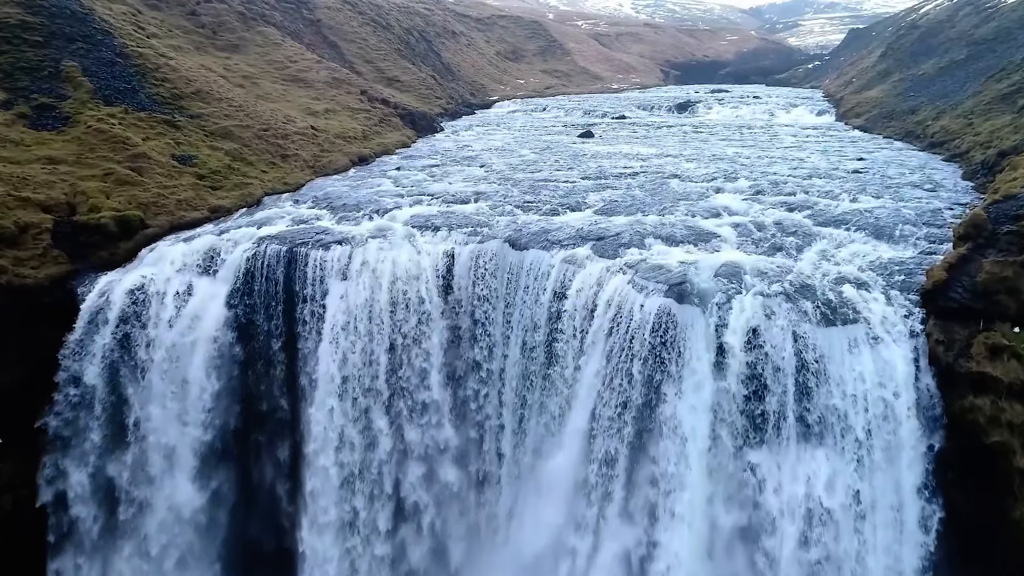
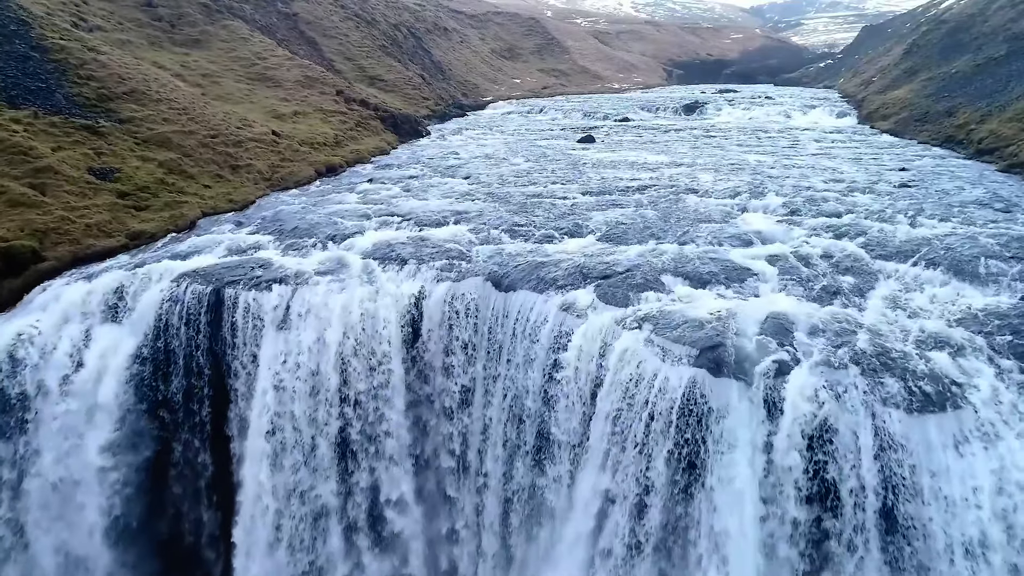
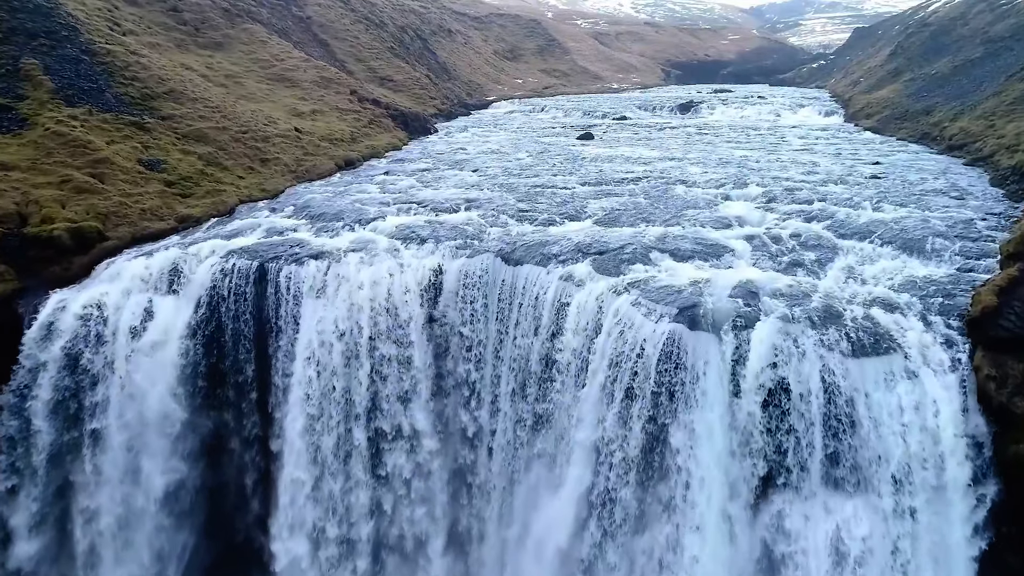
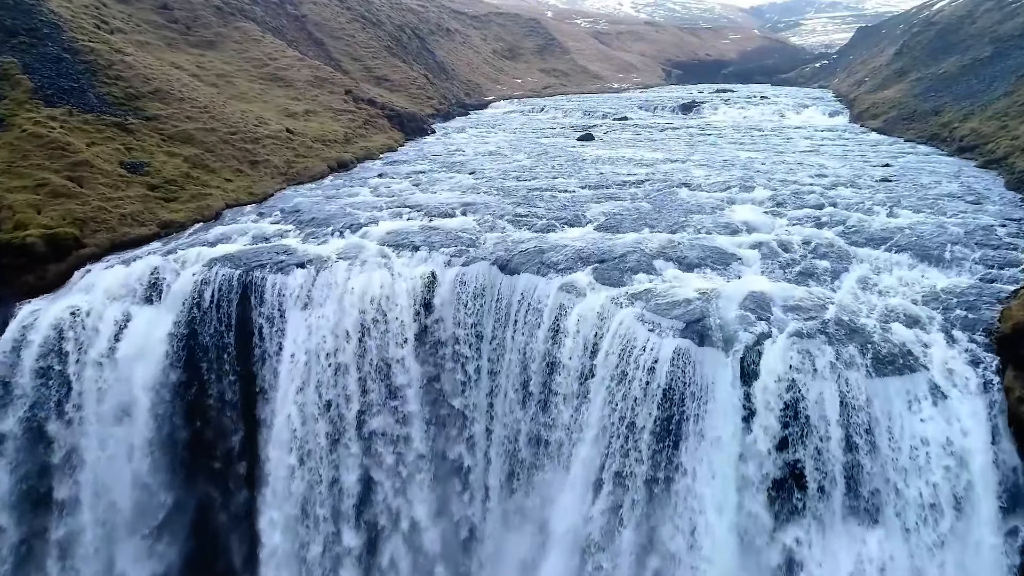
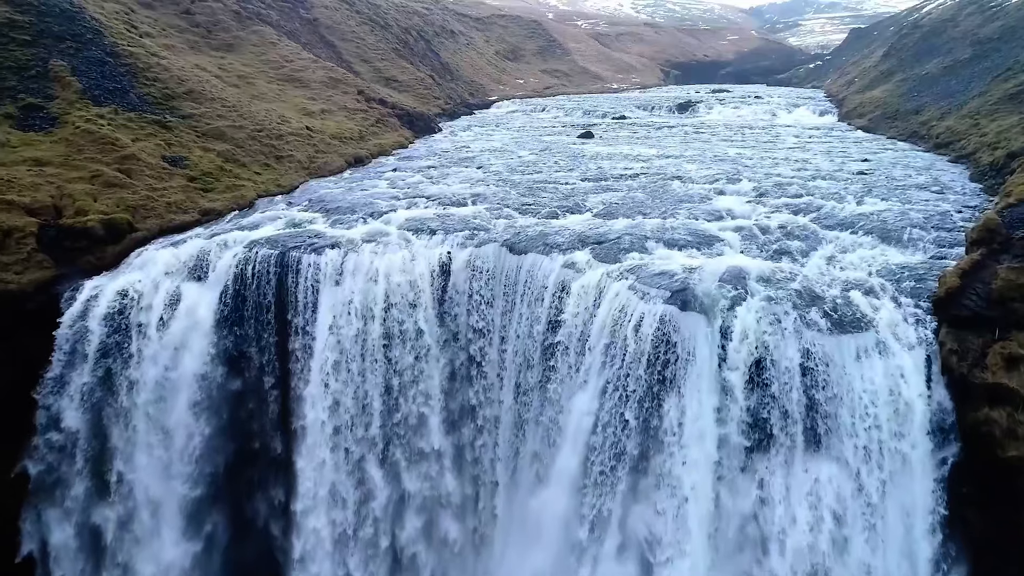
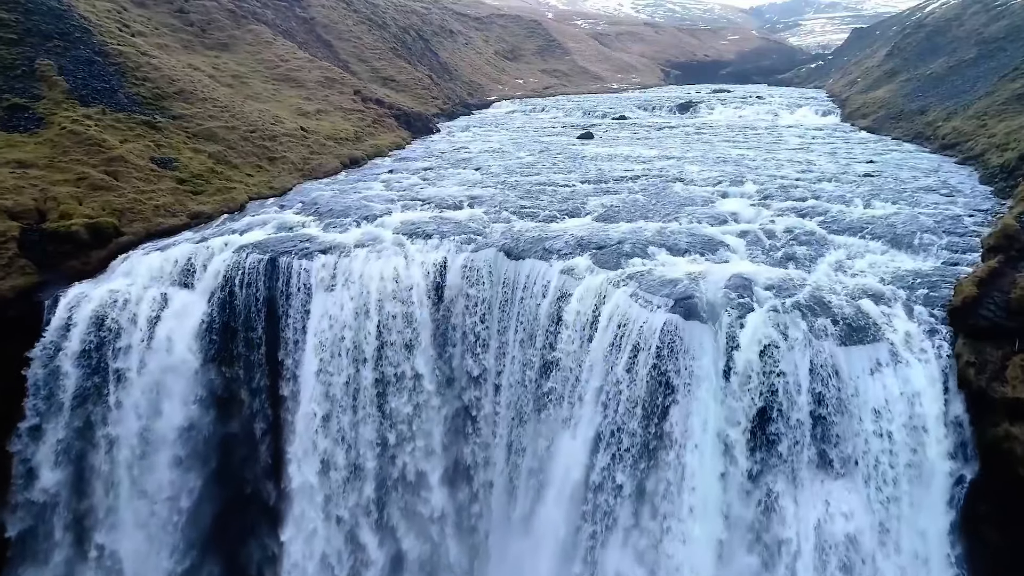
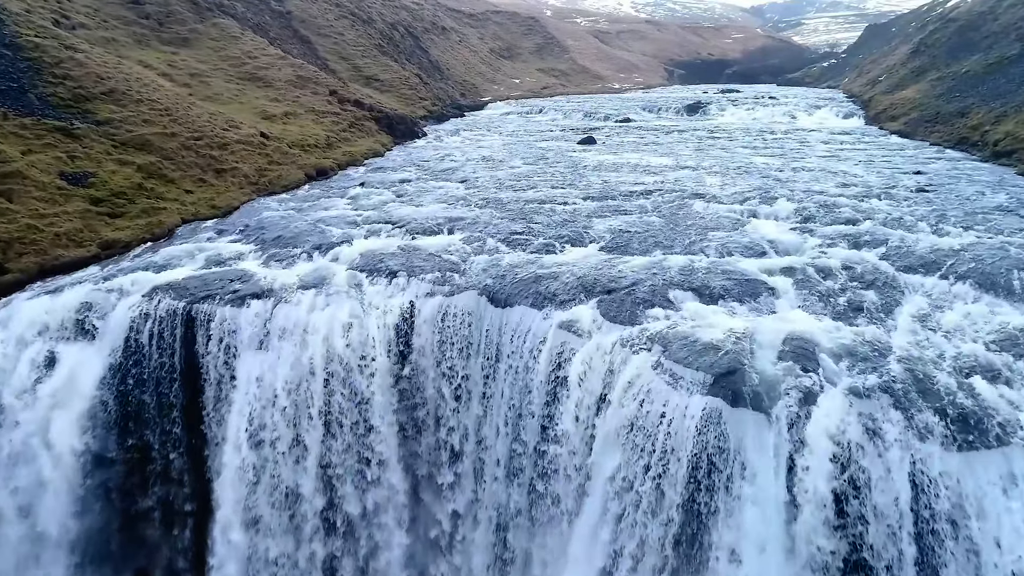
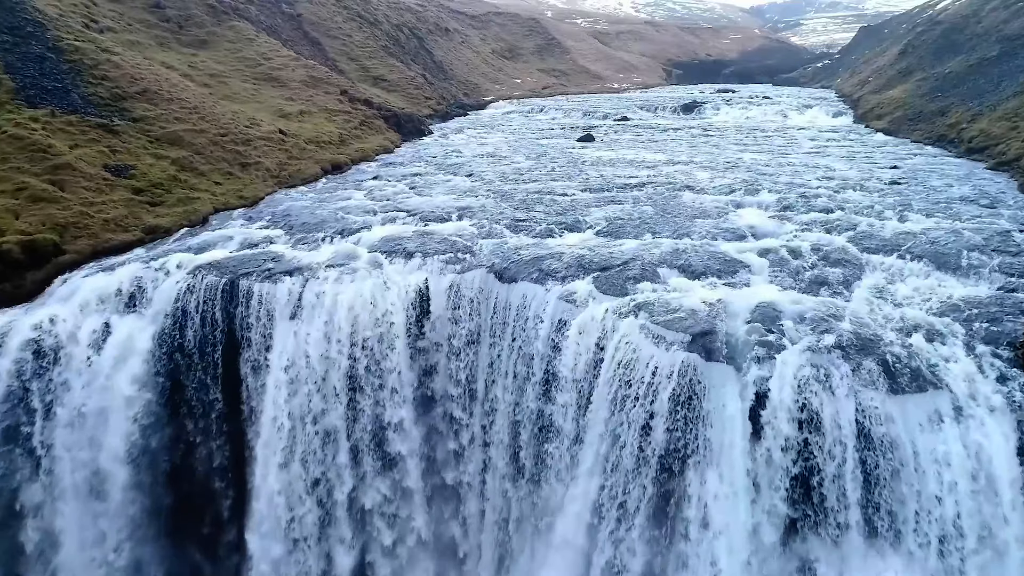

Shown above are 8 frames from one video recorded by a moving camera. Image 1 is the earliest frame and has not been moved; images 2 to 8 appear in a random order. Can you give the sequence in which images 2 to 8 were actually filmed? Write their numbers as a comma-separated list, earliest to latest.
5, 6, 3, 4, 8, 2, 7
